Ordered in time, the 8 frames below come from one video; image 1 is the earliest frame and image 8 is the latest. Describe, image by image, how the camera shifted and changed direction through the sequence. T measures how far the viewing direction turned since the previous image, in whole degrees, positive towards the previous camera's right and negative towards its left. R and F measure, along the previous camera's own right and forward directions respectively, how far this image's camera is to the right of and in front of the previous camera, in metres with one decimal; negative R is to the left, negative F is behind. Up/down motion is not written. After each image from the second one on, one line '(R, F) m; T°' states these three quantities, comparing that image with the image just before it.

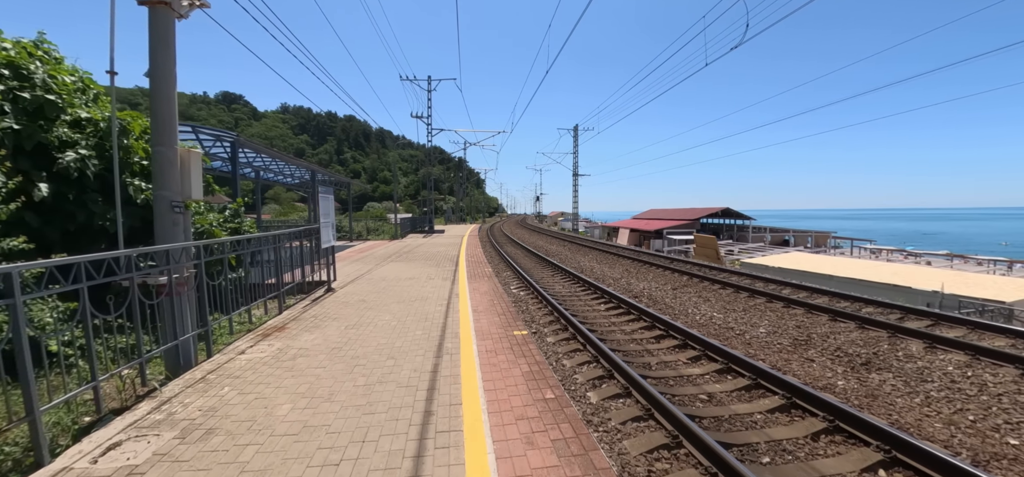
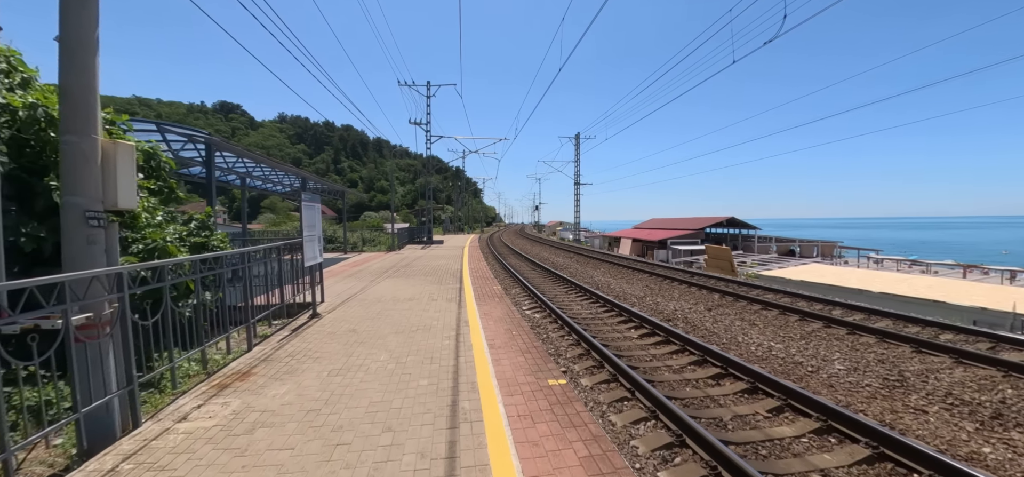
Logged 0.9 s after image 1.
(-0.4, +1.3) m; 0°
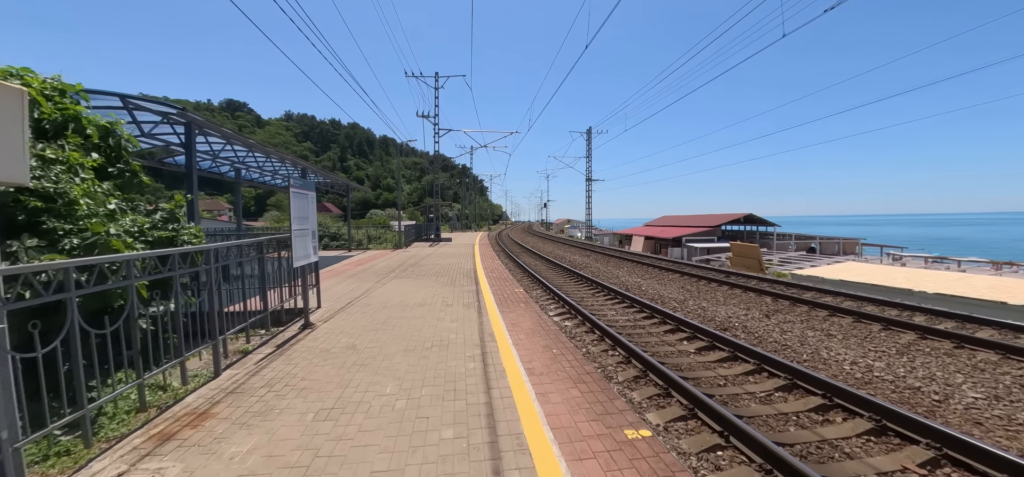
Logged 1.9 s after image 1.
(-0.4, +1.3) m; -1°
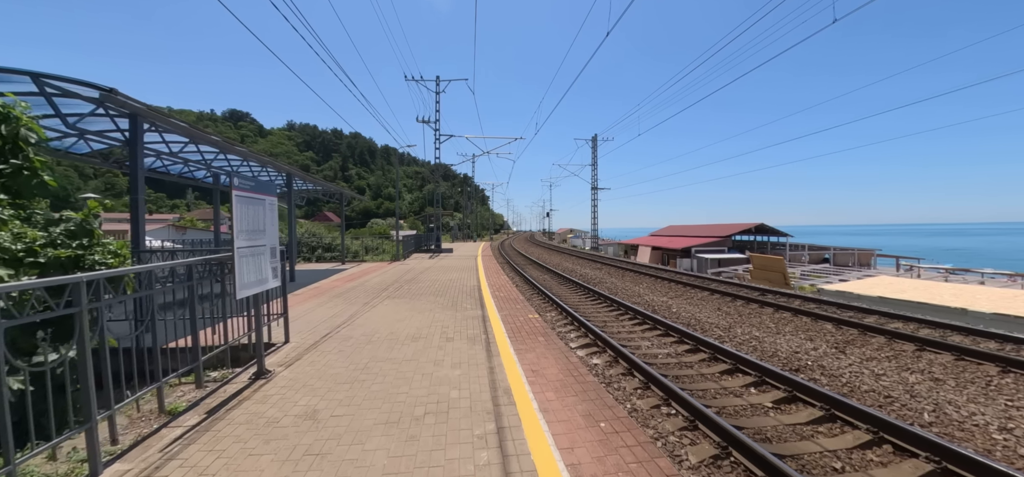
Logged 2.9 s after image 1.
(-0.2, +1.5) m; 0°
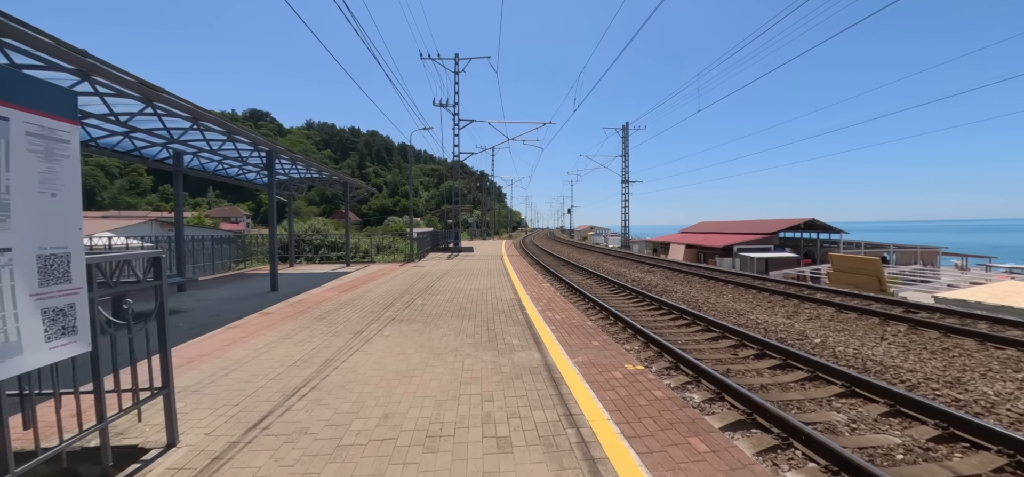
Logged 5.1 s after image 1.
(-0.8, +3.1) m; -2°
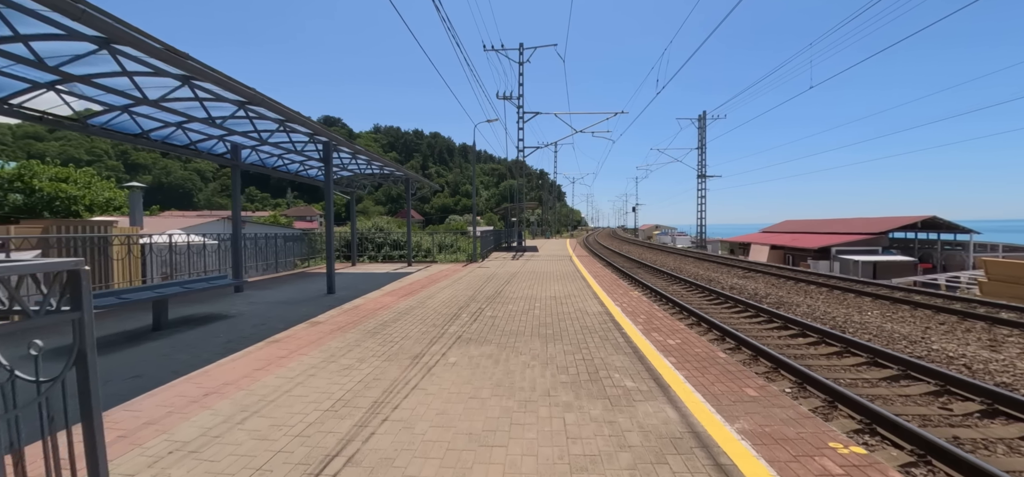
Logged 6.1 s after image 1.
(-0.5, +1.4) m; -9°
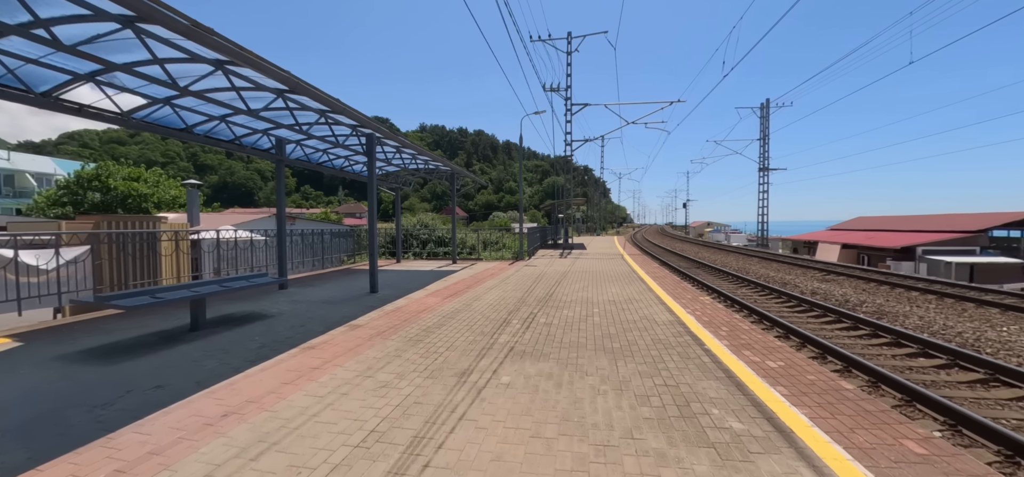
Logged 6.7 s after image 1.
(-0.2, +0.7) m; -6°
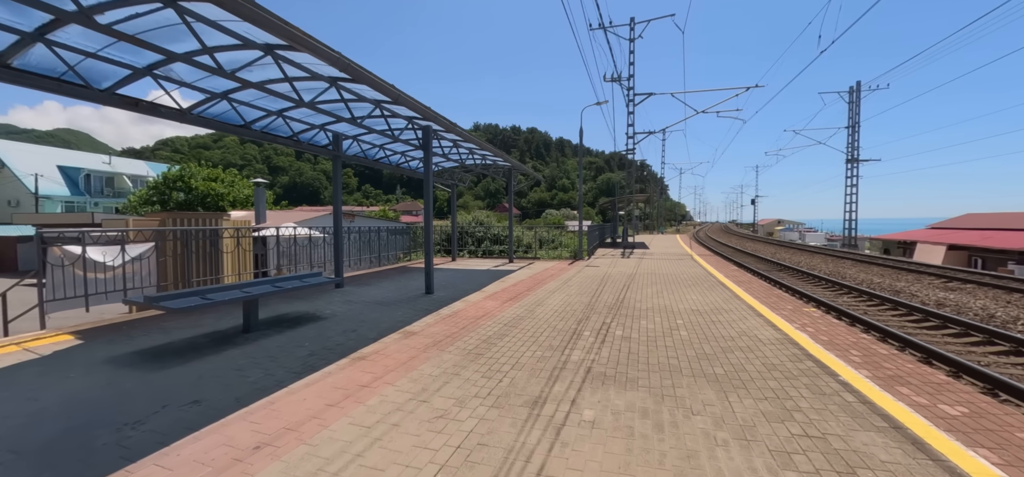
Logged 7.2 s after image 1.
(-0.3, +0.7) m; -8°
